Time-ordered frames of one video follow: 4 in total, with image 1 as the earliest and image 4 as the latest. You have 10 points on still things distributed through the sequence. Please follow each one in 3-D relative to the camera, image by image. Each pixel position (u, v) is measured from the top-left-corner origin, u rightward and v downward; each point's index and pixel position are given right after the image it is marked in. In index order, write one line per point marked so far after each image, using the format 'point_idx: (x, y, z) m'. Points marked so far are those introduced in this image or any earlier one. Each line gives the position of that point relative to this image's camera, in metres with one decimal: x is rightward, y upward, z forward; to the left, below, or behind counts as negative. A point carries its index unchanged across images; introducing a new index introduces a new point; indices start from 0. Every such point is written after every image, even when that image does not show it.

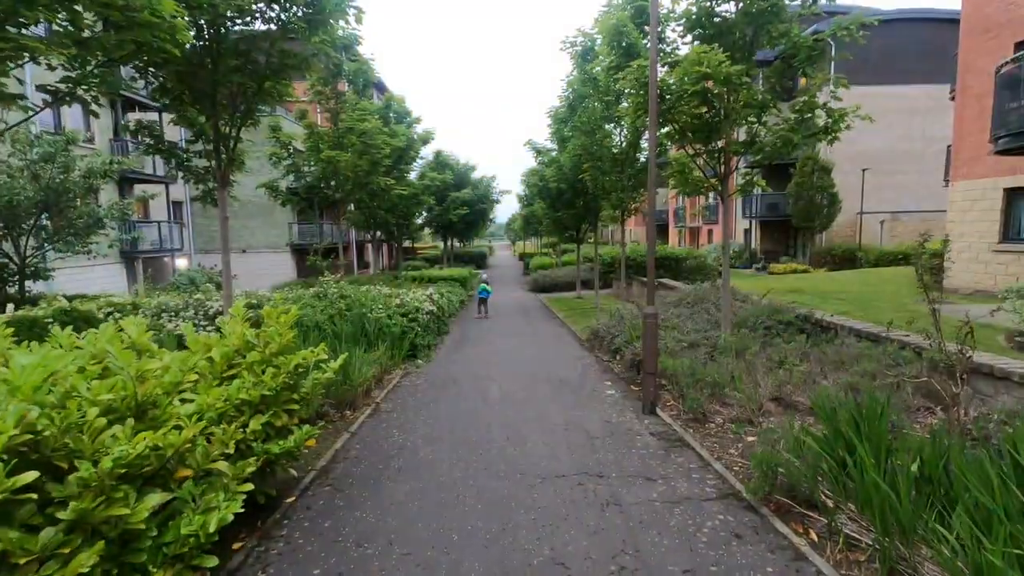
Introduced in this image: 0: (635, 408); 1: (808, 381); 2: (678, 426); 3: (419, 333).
0: (+1.4, -1.4, +6.0) m
1: (+3.4, -1.1, +6.1) m
2: (+1.7, -1.4, +5.3) m
3: (-1.6, -0.8, +9.4) m
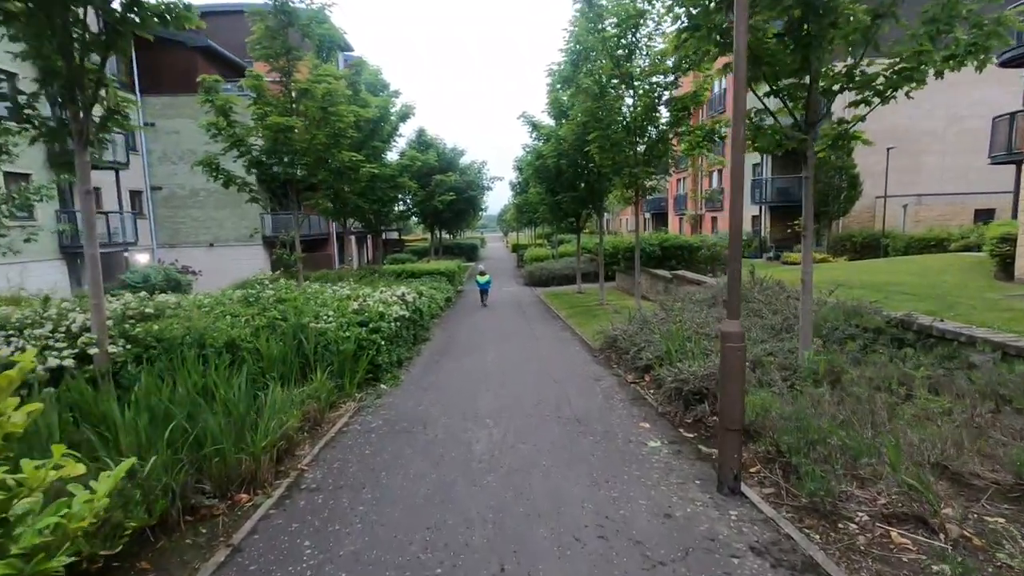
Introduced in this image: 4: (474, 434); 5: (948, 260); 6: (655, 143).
0: (+1.4, -1.4, +3.8) m
1: (+3.3, -1.0, +3.9) m
2: (+1.6, -1.4, +3.1) m
3: (-1.7, -0.8, +7.1) m
4: (-0.4, -1.3, +4.9) m
5: (+11.9, +0.8, +14.7) m
6: (+3.0, +3.0, +11.4) m
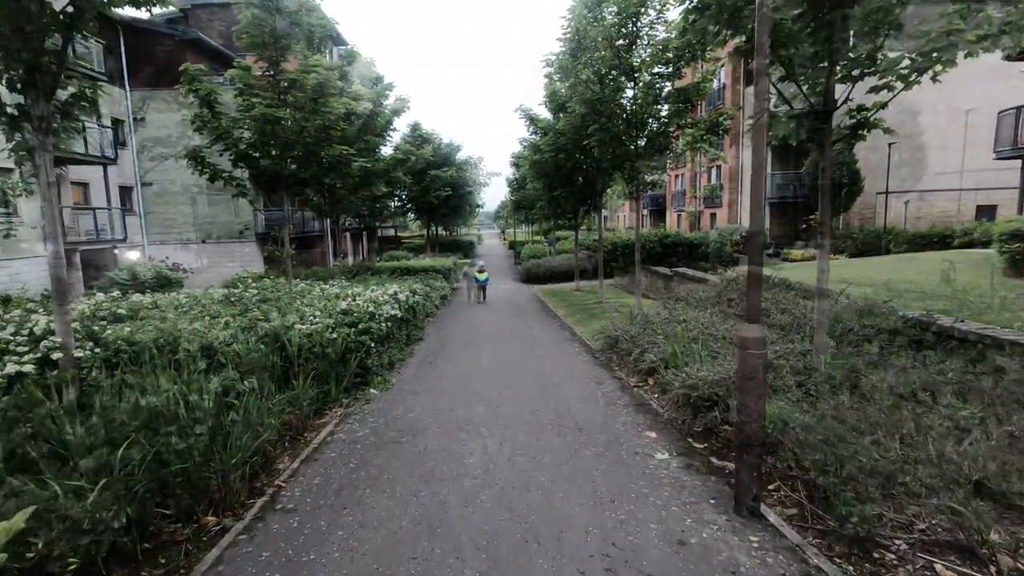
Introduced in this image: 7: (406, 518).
0: (+1.3, -1.4, +3.5) m
1: (+3.3, -1.0, +3.6) m
2: (+1.6, -1.4, +2.8) m
3: (-1.8, -0.8, +6.8) m
4: (-0.4, -1.3, +4.5) m
5: (+11.9, +0.9, +14.4) m
6: (+3.0, +3.1, +11.0) m
7: (-0.7, -1.4, +3.4) m
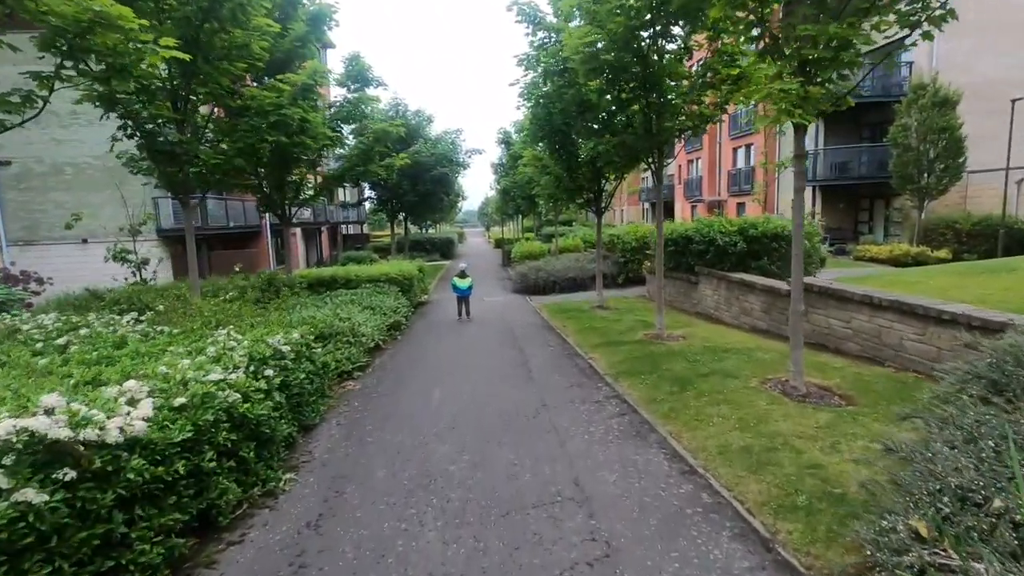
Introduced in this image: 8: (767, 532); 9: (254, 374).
0: (+1.4, -1.6, +1.3) m
1: (+3.4, -1.2, +1.4) m
2: (+1.7, -1.6, +0.6) m
3: (-1.7, -1.0, +4.5) m
4: (-0.3, -1.5, +2.3) m
5: (+11.8, +0.6, +12.3) m
6: (+2.9, +2.8, +8.9) m
7: (-0.6, -1.6, +1.2) m
8: (+1.5, -1.4, +3.1) m
9: (-2.0, -0.7, +4.2) m
